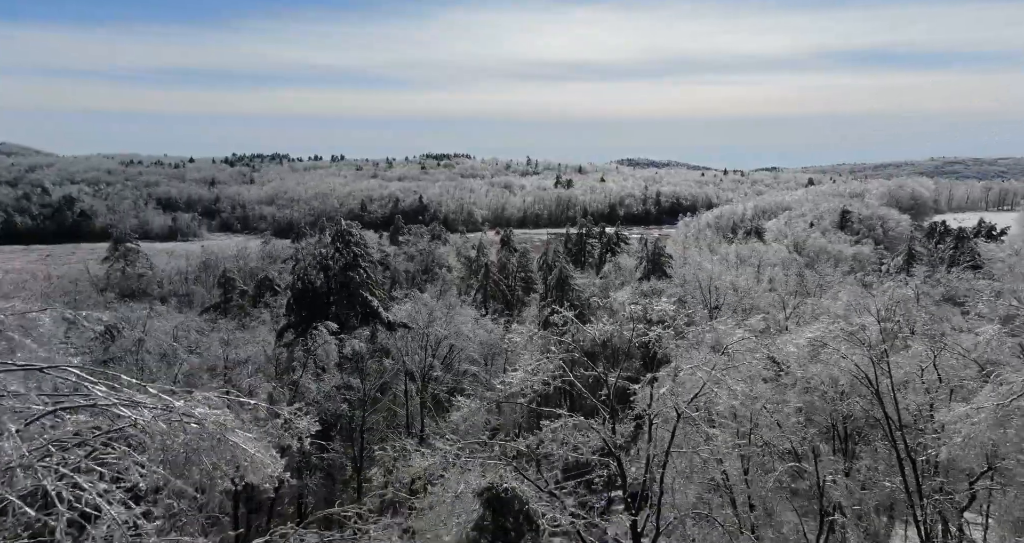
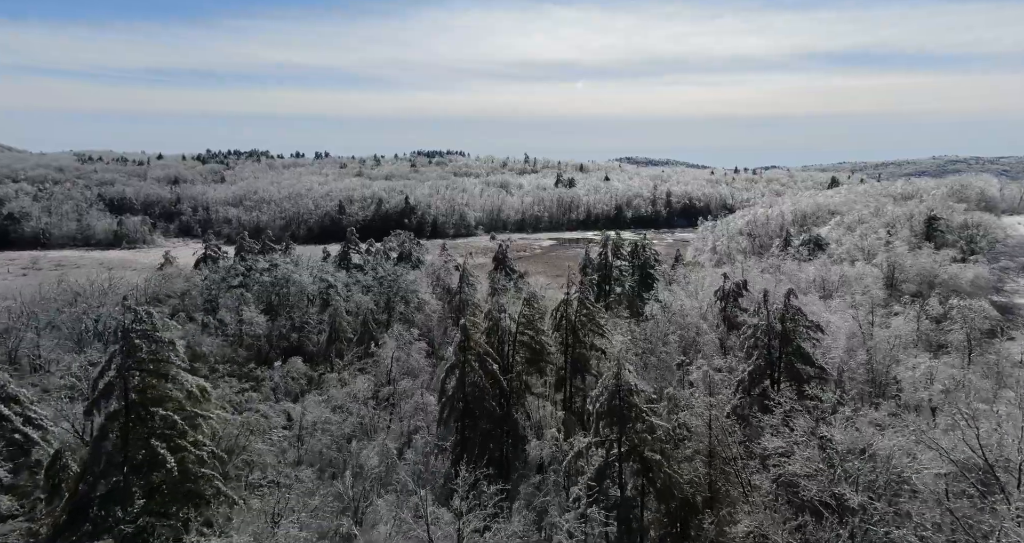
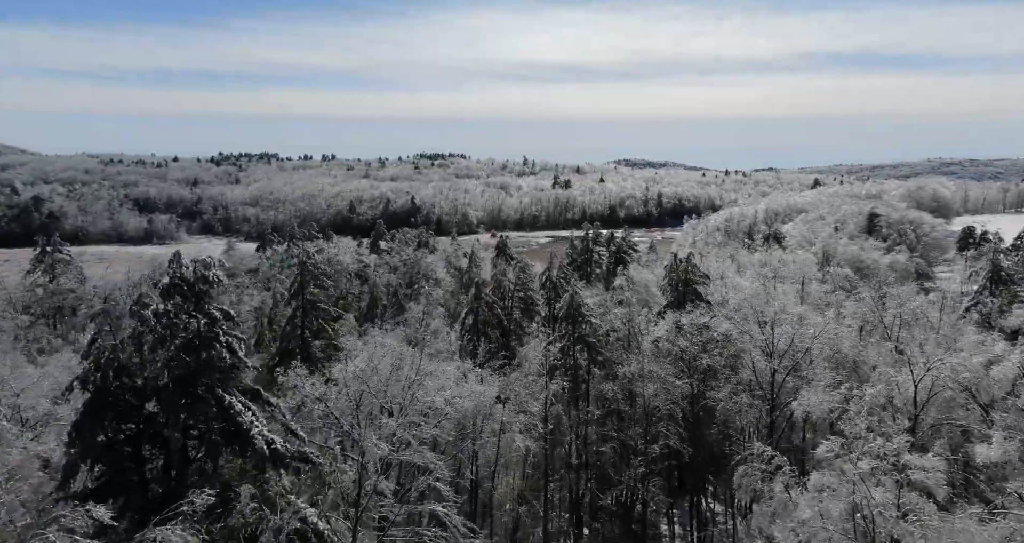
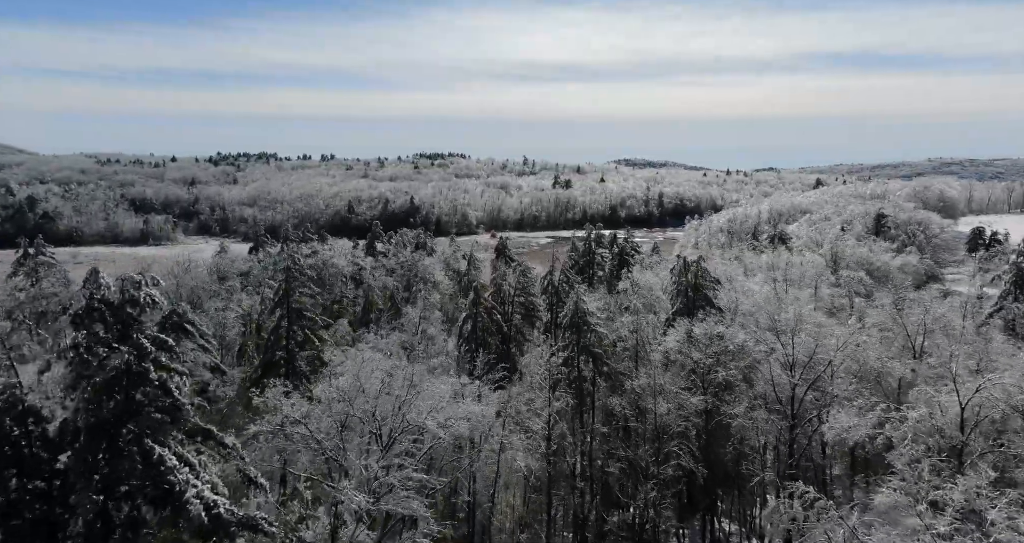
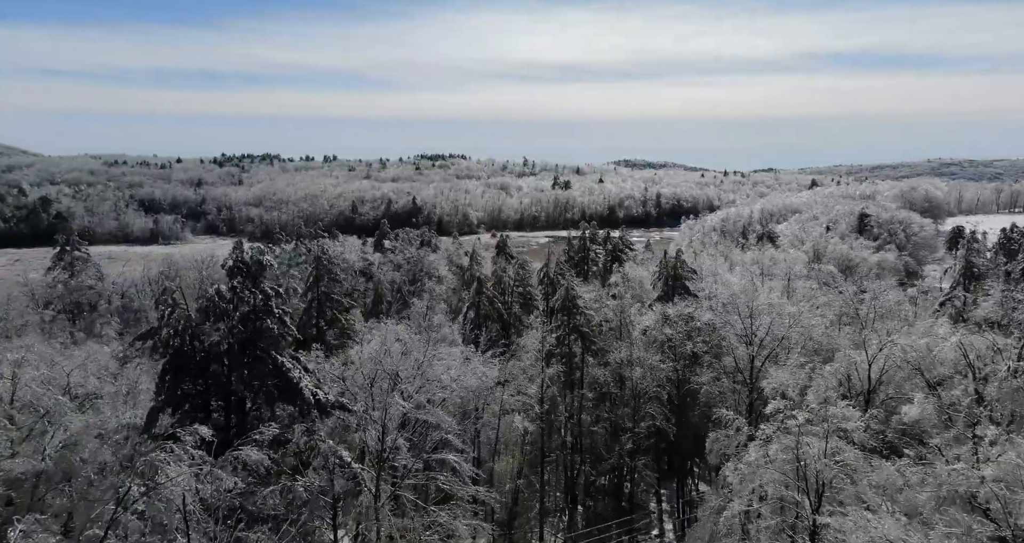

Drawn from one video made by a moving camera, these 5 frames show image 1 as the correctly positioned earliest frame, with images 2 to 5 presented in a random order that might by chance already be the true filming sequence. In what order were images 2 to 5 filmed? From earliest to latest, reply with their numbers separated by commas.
5, 3, 4, 2
